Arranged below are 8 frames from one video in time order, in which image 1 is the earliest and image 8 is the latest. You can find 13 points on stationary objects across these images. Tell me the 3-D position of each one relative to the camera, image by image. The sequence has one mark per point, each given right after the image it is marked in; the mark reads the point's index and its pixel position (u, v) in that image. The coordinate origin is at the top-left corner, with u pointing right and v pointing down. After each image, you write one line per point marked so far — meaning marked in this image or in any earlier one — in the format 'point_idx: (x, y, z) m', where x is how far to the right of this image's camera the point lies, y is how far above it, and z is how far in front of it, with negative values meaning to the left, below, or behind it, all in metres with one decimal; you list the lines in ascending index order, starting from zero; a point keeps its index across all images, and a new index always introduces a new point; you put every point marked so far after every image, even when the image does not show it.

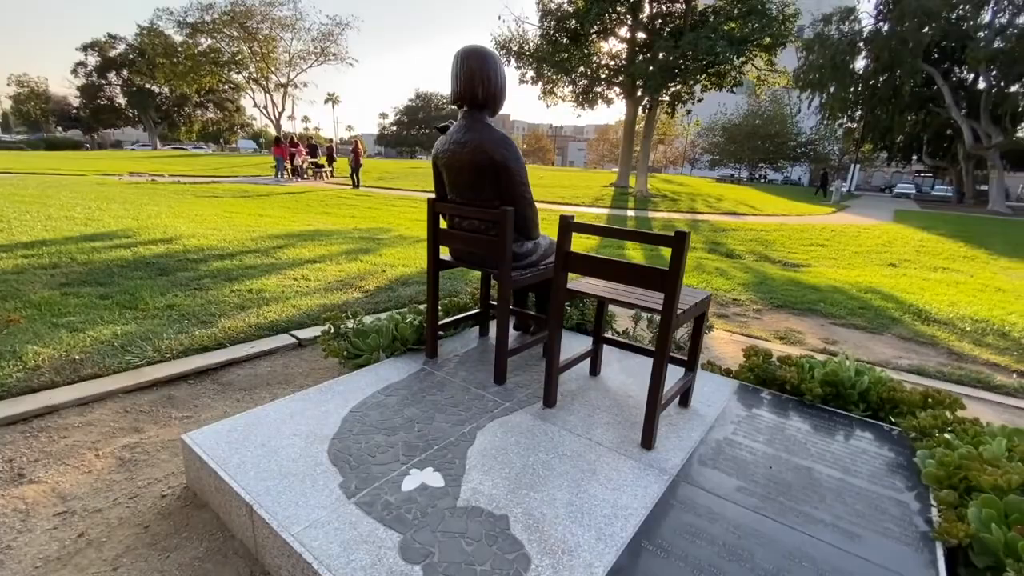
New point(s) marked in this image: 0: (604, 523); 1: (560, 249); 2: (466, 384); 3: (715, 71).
0: (+0.3, -0.8, +1.7) m
1: (+0.2, +0.2, +2.2) m
2: (-0.2, -0.5, +2.6) m
3: (+6.1, +6.6, +14.4) m
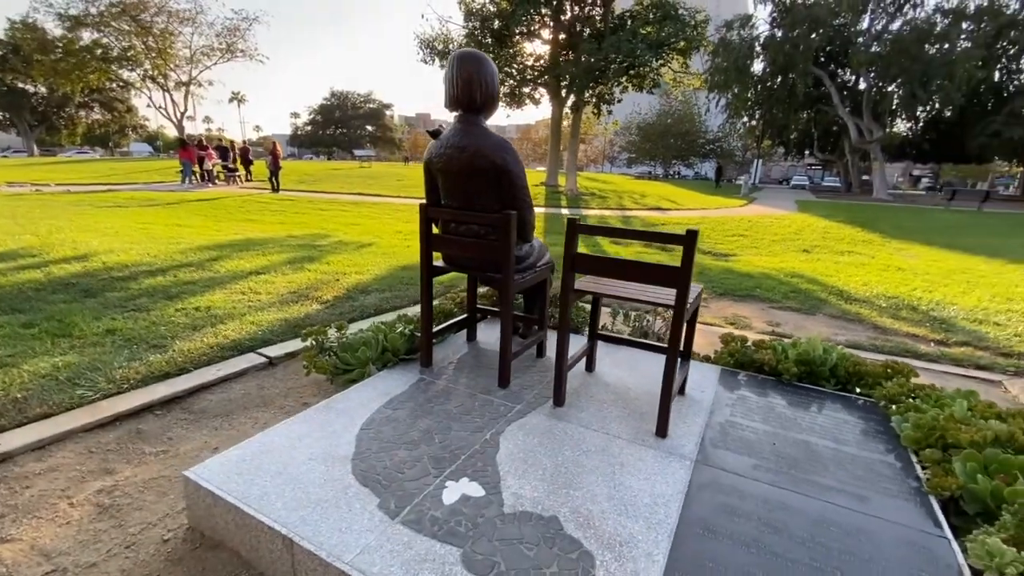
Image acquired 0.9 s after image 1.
0: (+0.5, -0.8, +1.7) m
1: (+0.3, +0.2, +2.3) m
2: (-0.2, -0.6, +2.6) m
3: (+4.0, +6.8, +15.1) m
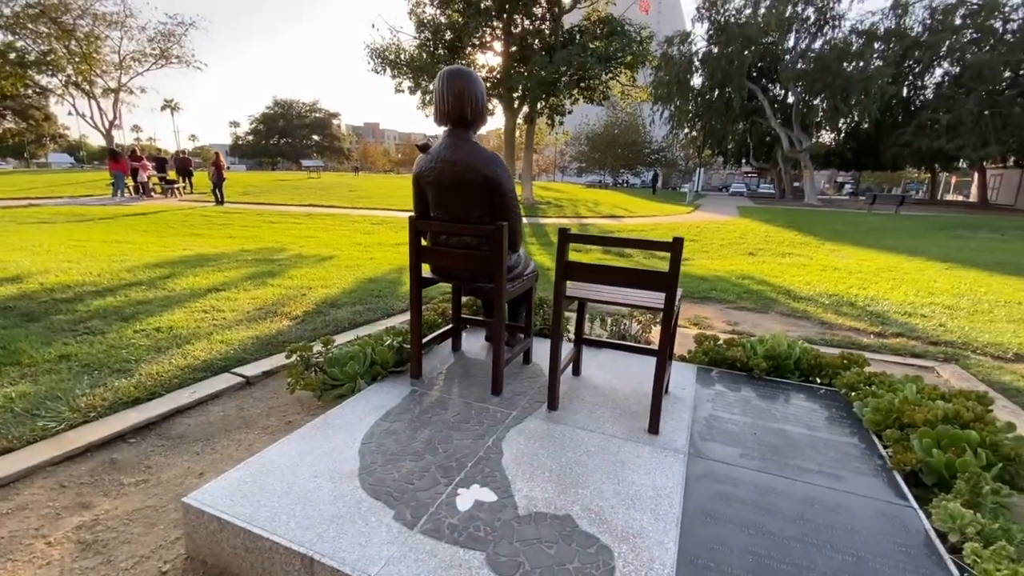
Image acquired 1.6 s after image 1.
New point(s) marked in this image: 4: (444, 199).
0: (+0.6, -0.8, +1.8) m
1: (+0.2, +0.1, +2.4) m
2: (-0.3, -0.6, +2.6) m
3: (+2.5, +6.6, +15.6) m
4: (-0.4, +0.5, +2.5) m
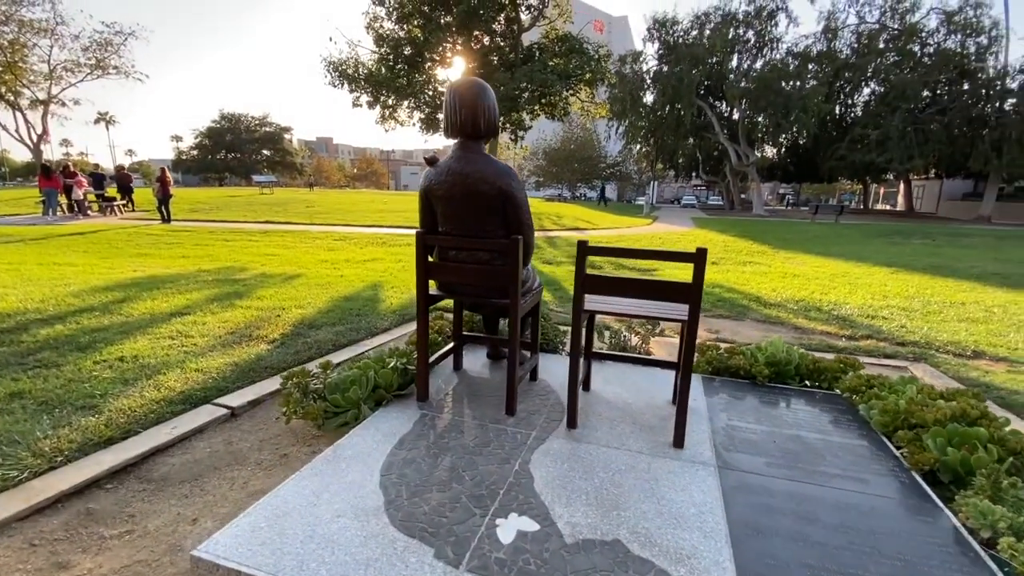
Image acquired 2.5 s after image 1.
0: (+0.7, -0.9, +1.8) m
1: (+0.3, +0.1, +2.3) m
2: (-0.2, -0.7, +2.5) m
3: (+1.3, +6.2, +15.9) m
4: (-0.3, +0.4, +2.5) m
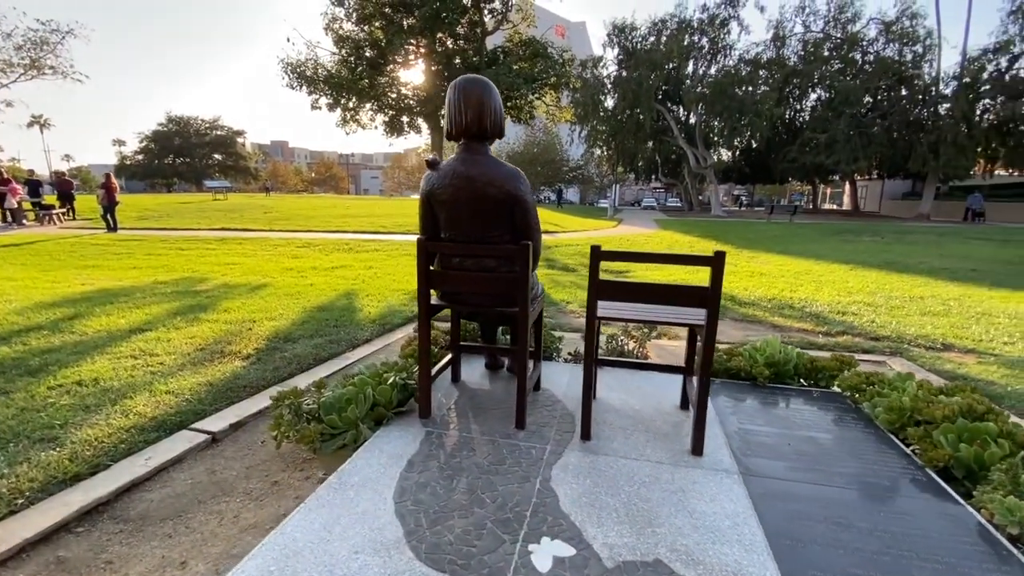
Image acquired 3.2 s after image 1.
0: (+0.8, -0.9, +1.7) m
1: (+0.4, 0.0, +2.3) m
2: (-0.1, -0.7, +2.4) m
3: (+0.2, +6.1, +15.9) m
4: (-0.3, +0.3, +2.3) m
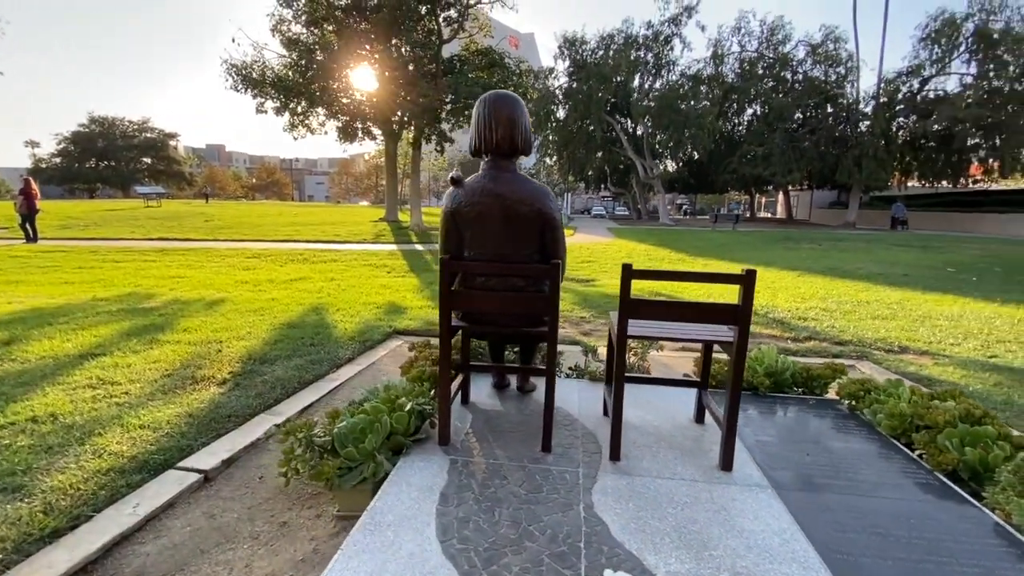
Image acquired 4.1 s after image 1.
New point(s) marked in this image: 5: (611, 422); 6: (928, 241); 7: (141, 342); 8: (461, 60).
0: (+1.0, -1.0, +1.8) m
1: (+0.5, 0.0, +2.2) m
2: (0.0, -0.8, +2.3) m
3: (-1.2, +5.8, +15.9) m
4: (-0.1, +0.2, +2.2) m
5: (+0.5, -0.7, +2.3) m
6: (+15.3, +1.7, +17.5) m
7: (-3.7, -0.5, +4.7) m
8: (-1.5, +7.7, +16.0) m
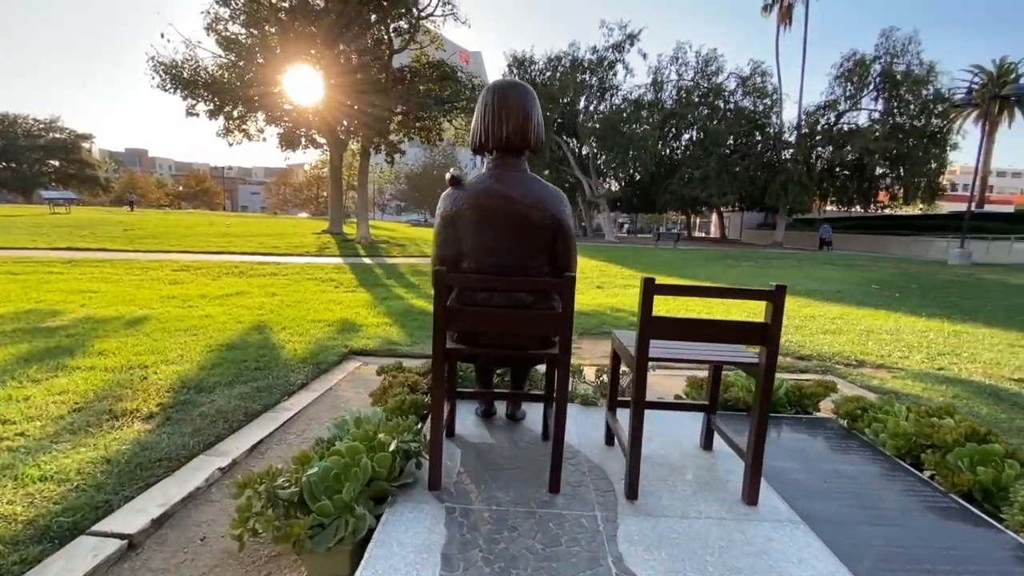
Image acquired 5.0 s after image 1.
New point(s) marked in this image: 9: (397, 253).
0: (+1.1, -1.0, +1.6) m
1: (+0.6, -0.1, +2.0) m
2: (+0.1, -0.9, +2.0) m
3: (-2.7, +5.3, +15.5) m
4: (-0.1, +0.2, +1.9) m
5: (+0.5, -0.7, +2.1) m
6: (+13.4, +1.1, +18.9) m
7: (-3.9, -0.7, +4.0) m
8: (-3.1, +7.2, +15.7) m
9: (-3.6, +1.1, +15.4) m
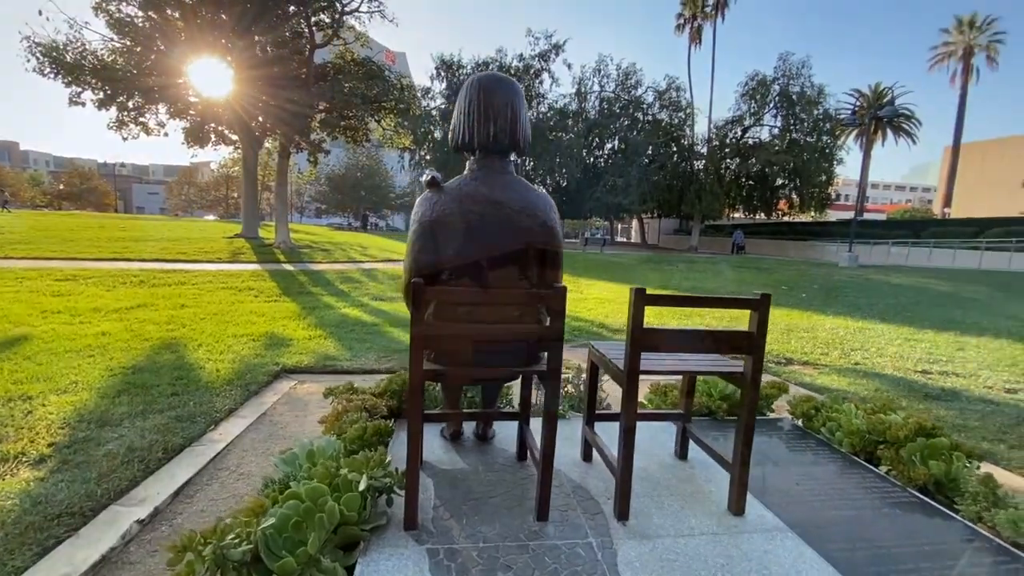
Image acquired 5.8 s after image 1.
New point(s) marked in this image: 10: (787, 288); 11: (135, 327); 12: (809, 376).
0: (+1.1, -1.1, +1.5) m
1: (+0.5, -0.2, +1.9) m
2: (0.0, -1.0, +1.8) m
3: (-4.8, +5.1, +14.8) m
4: (-0.1, +0.1, +1.8) m
5: (+0.4, -0.8, +2.0) m
6: (+10.7, +1.1, +20.6) m
7: (-4.2, -0.8, +3.2) m
8: (-5.2, +6.9, +15.0) m
9: (-5.6, +0.9, +14.5) m
10: (+8.0, 0.0, +13.8) m
11: (-4.8, -0.5, +6.1) m
12: (+3.2, -0.9, +5.1) m
